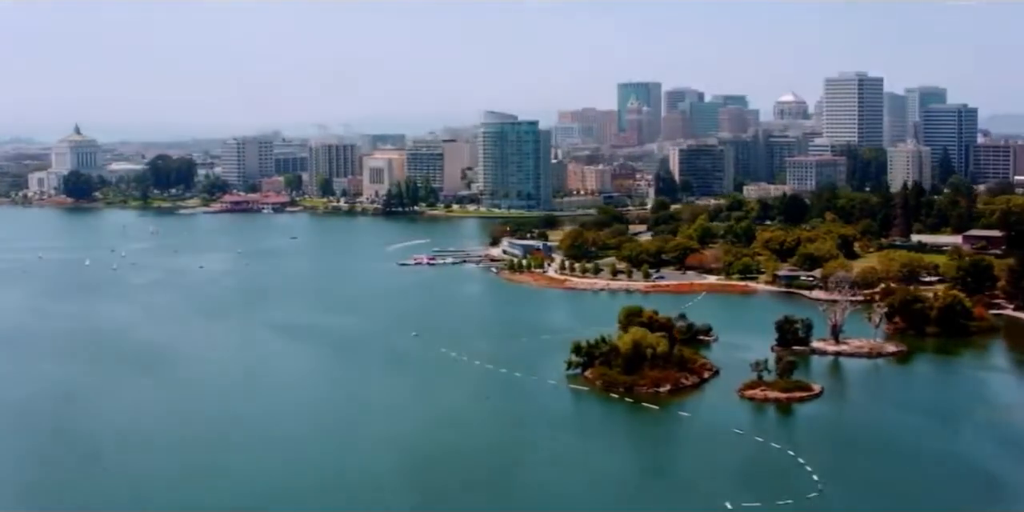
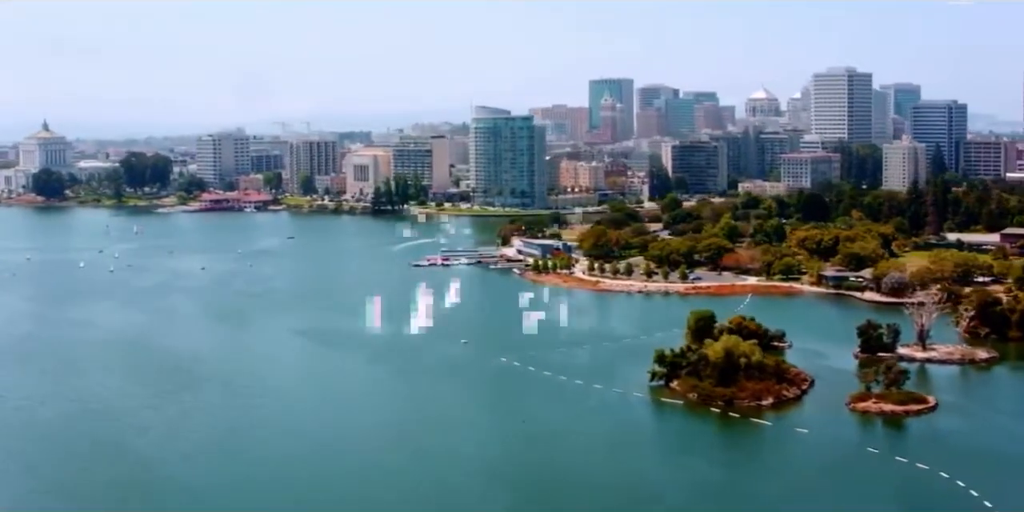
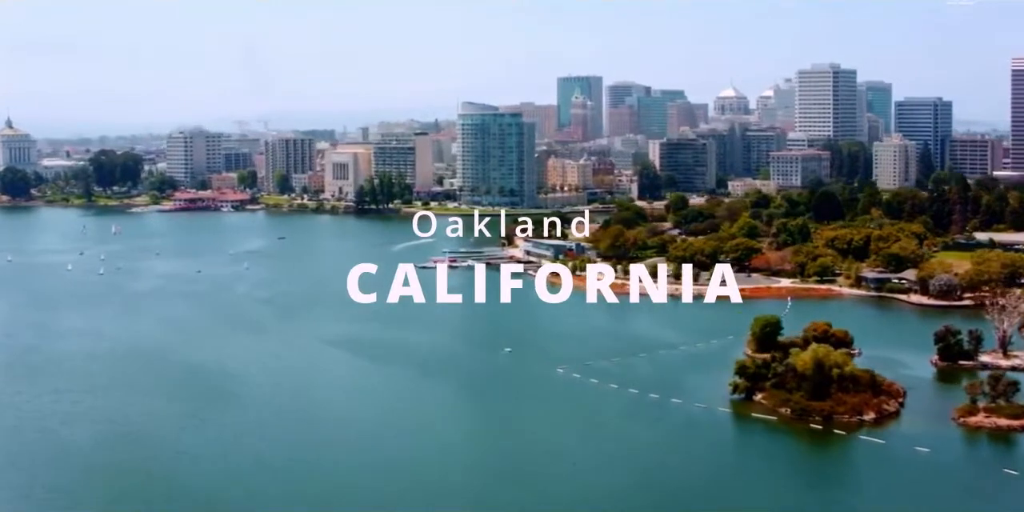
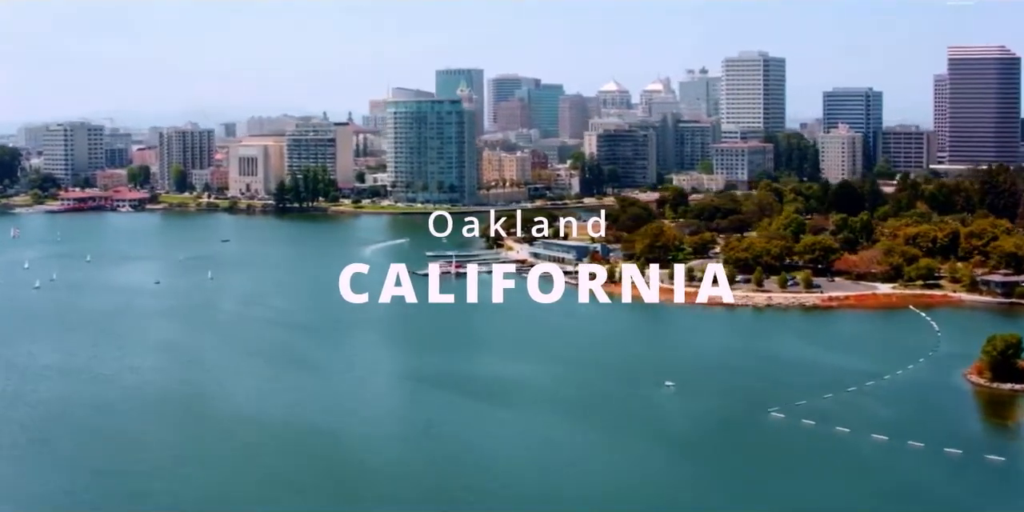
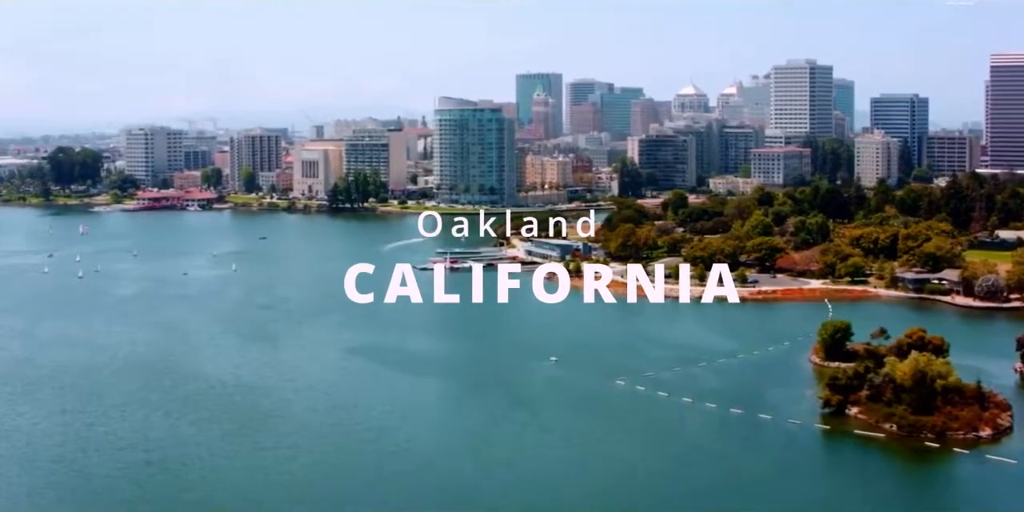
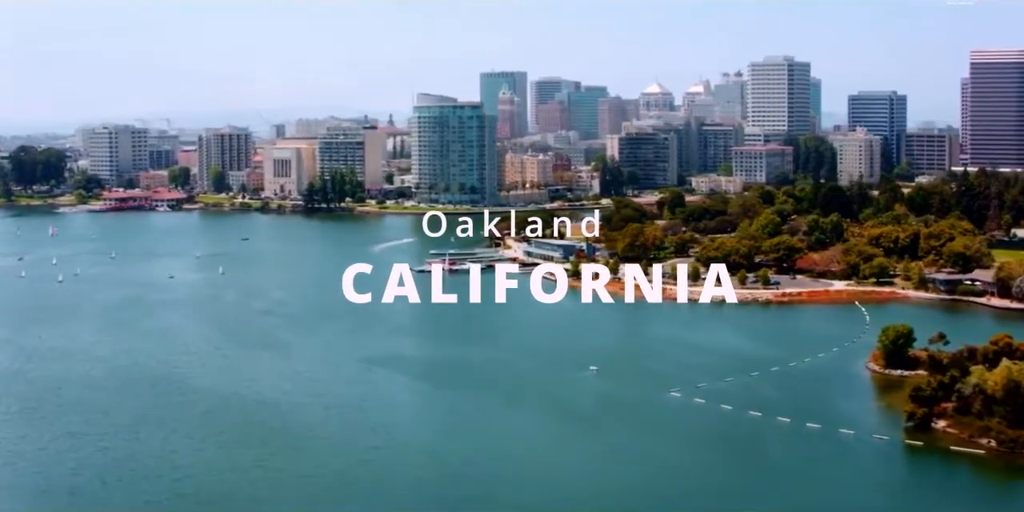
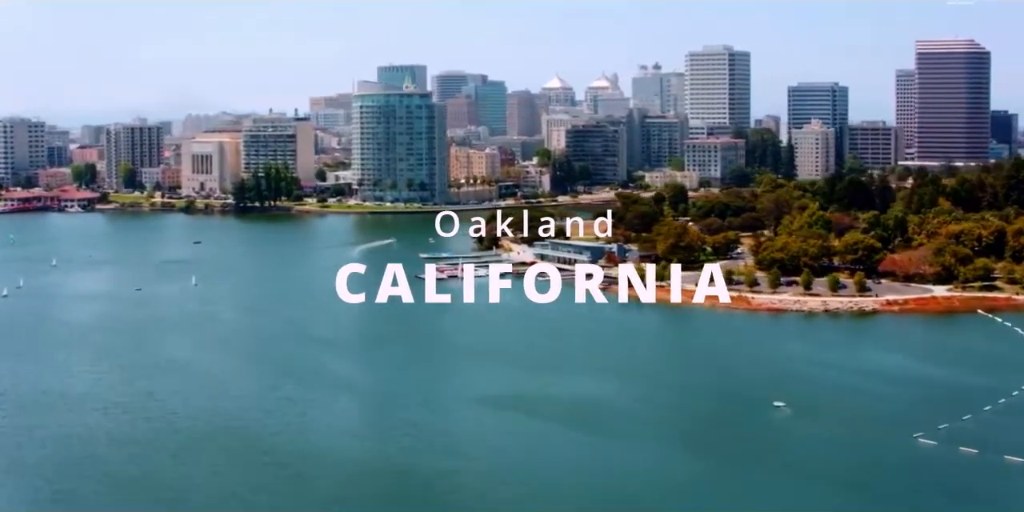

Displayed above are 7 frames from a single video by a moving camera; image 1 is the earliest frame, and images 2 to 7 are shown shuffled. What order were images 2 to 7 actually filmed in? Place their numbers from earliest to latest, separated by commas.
2, 3, 5, 6, 4, 7
